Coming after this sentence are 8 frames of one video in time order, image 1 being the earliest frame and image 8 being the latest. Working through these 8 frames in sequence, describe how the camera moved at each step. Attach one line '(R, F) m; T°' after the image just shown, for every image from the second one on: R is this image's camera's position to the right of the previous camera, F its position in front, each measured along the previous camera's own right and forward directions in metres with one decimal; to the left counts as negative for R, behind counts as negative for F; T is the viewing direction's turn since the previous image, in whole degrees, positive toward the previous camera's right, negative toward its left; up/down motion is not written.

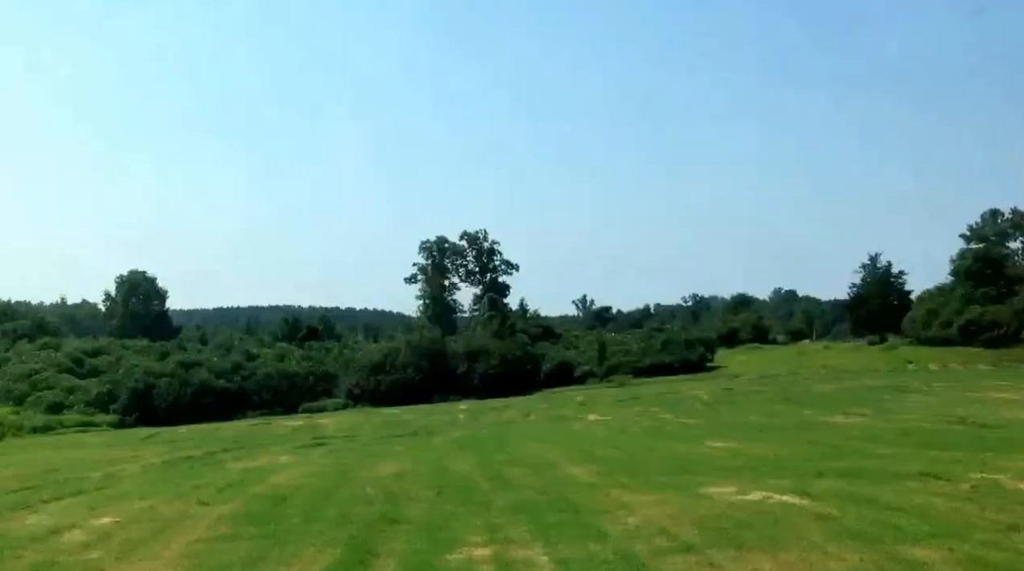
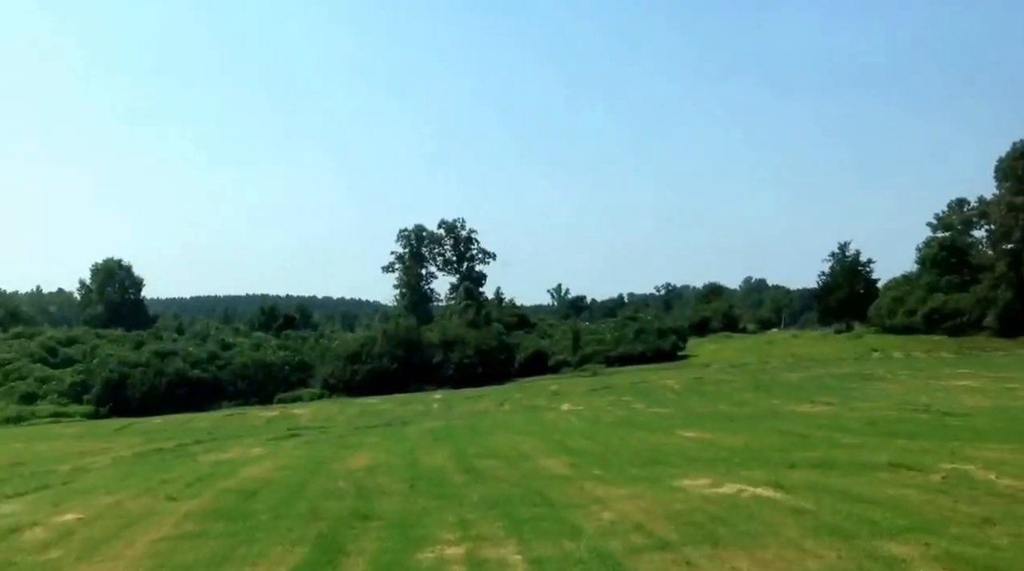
(0.0, +0.2) m; +1°
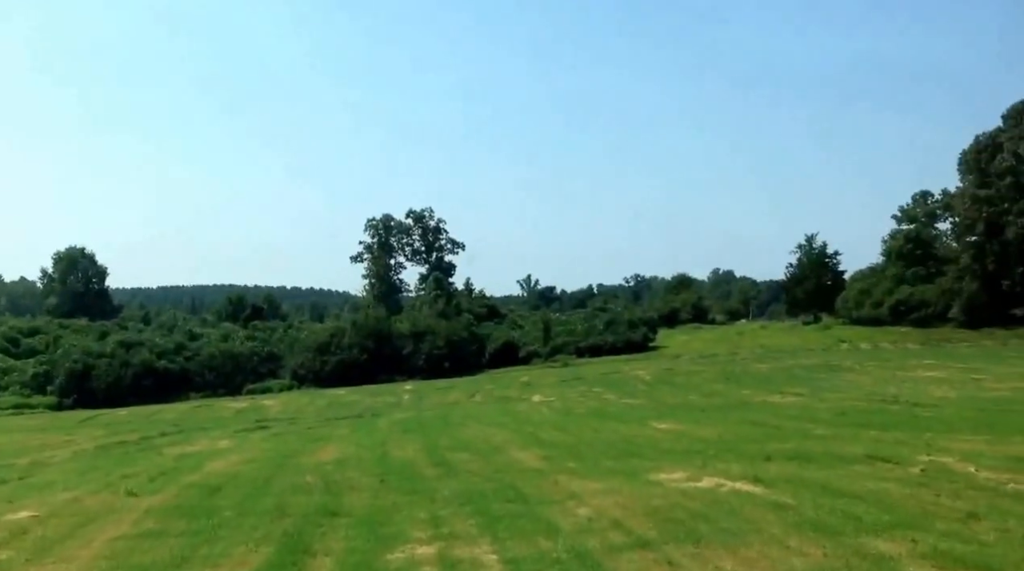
(-0.1, +0.5) m; +2°
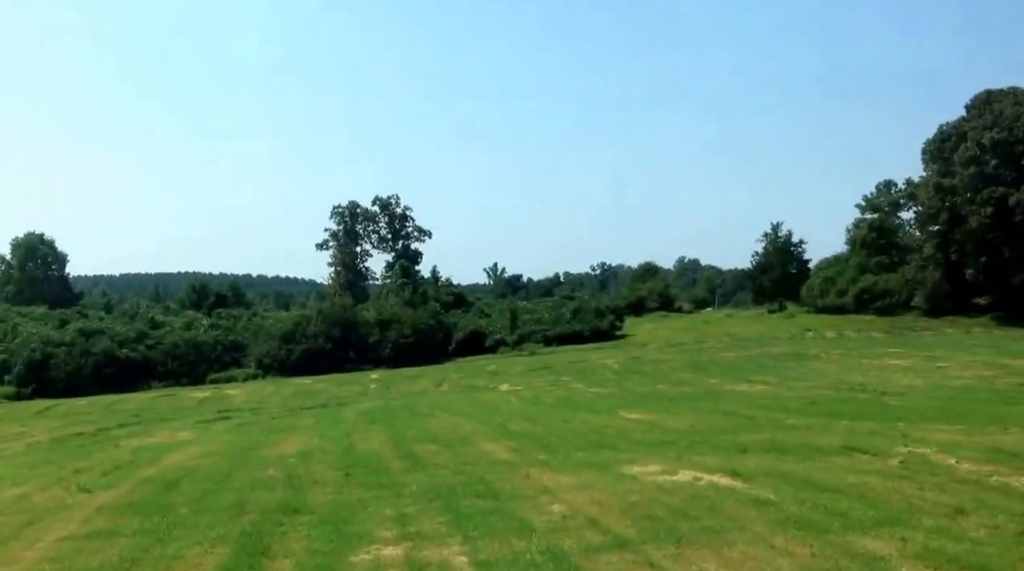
(-0.1, +0.6) m; +2°
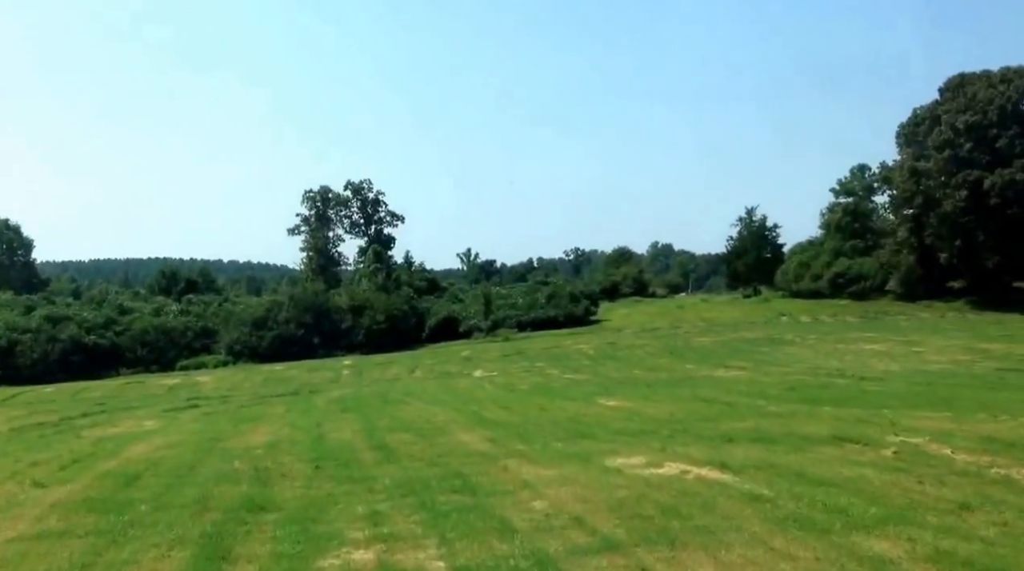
(-0.1, +0.8) m; +1°
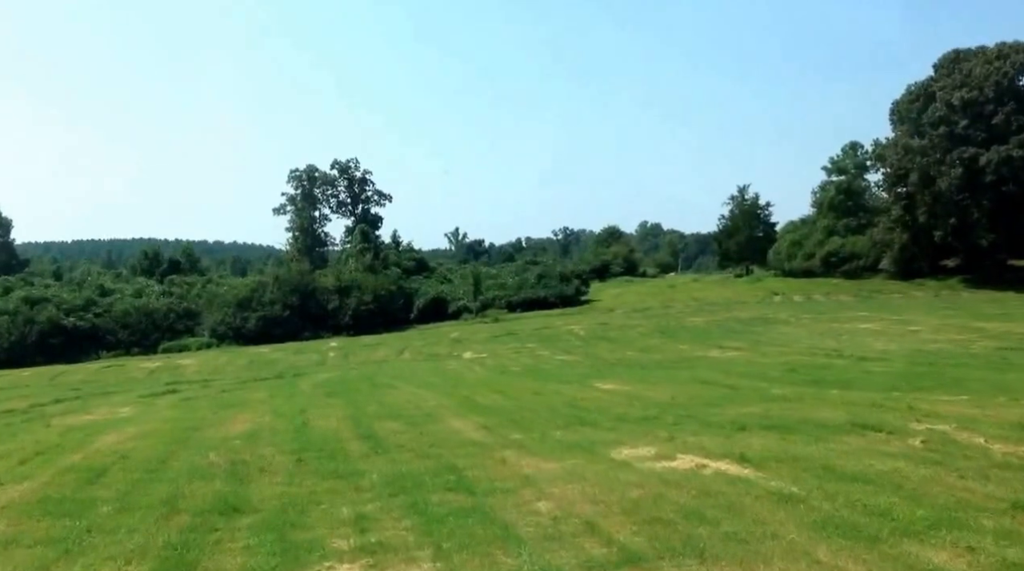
(-0.1, +1.3) m; +1°
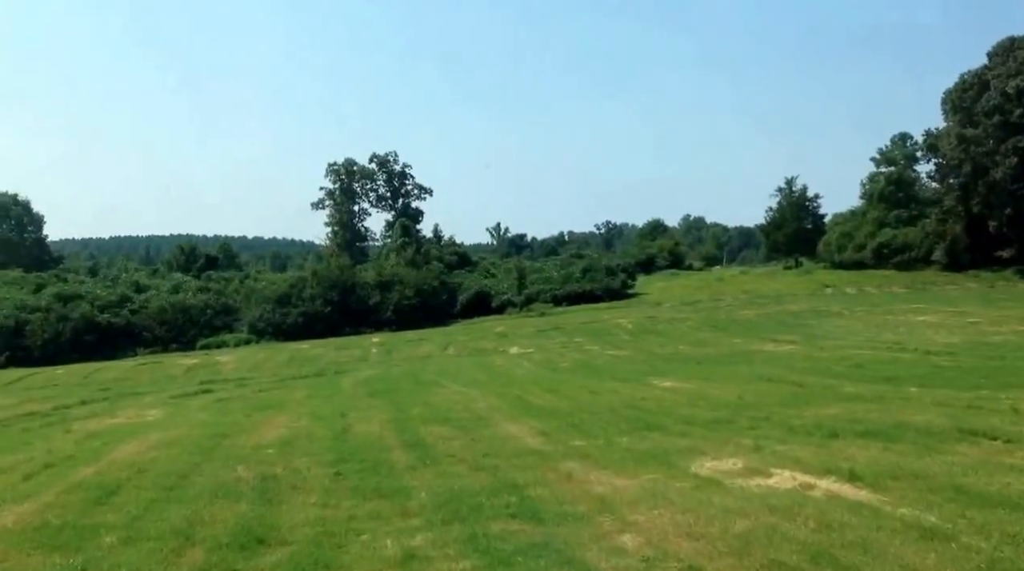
(-0.3, +1.9) m; -2°
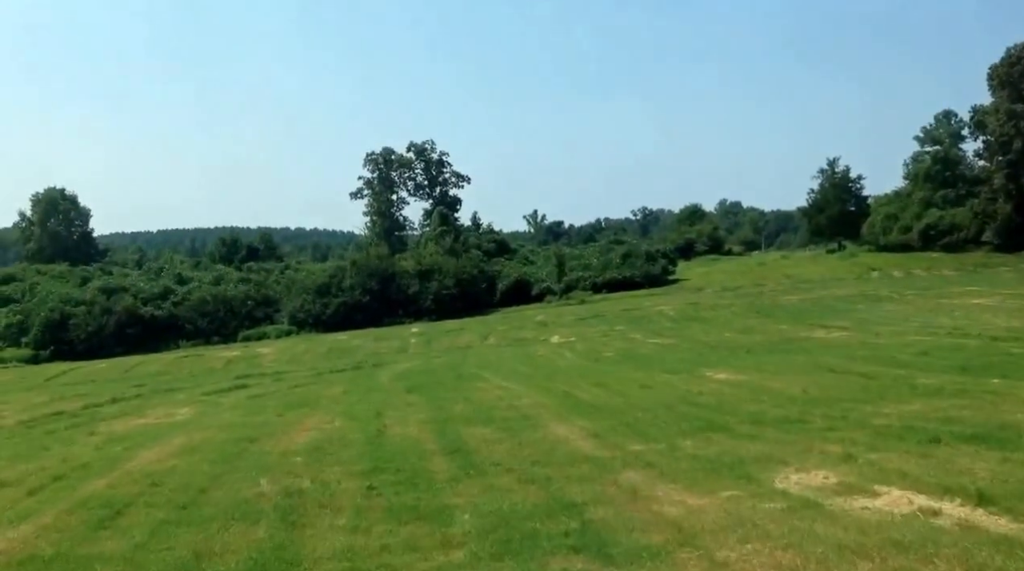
(-0.2, +1.7) m; -2°
